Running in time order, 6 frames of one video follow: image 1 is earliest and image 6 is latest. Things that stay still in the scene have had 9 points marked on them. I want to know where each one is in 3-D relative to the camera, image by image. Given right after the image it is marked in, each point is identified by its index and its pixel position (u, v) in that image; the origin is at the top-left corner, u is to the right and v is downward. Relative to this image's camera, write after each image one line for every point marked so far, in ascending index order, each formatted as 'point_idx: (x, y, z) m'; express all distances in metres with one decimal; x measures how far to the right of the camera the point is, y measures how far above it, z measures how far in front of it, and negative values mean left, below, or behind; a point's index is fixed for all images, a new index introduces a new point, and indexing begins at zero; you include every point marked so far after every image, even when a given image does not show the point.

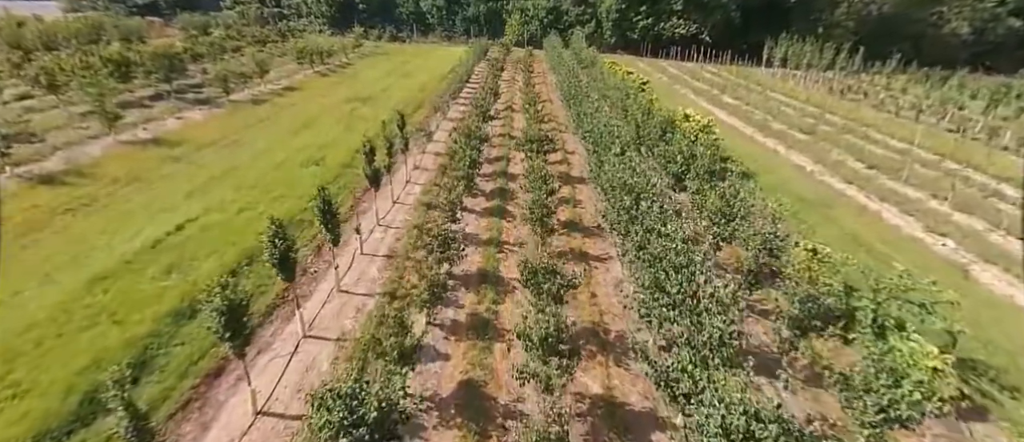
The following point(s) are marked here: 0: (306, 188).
0: (-8.3, +1.3, +18.8) m
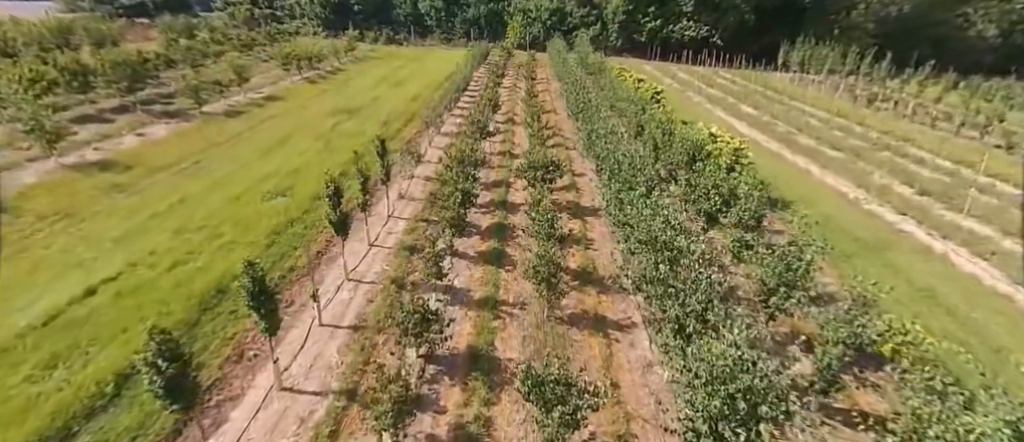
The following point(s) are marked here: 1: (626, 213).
0: (-8.3, -0.3, +15.7) m
1: (+3.5, +0.2, +14.4) m
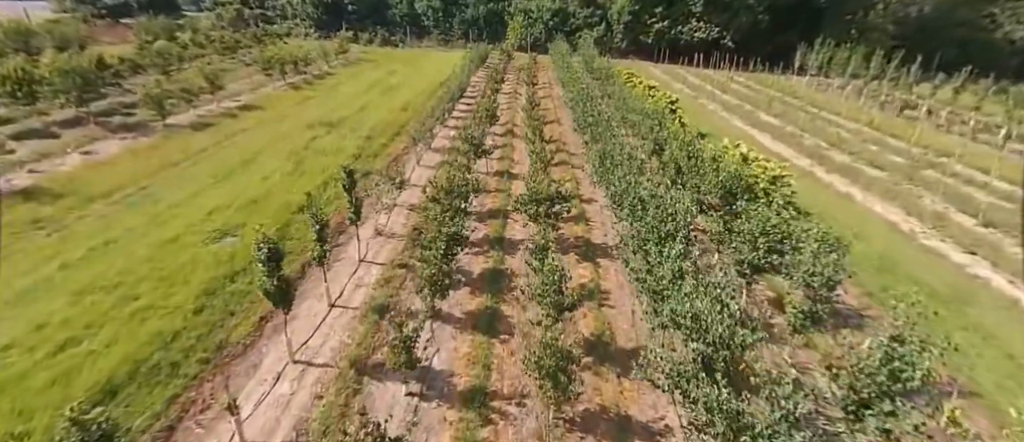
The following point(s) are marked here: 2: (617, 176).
0: (-8.4, -1.8, +12.4) m
1: (+3.4, -1.3, +11.1) m
2: (+4.0, +1.7, +17.9) m
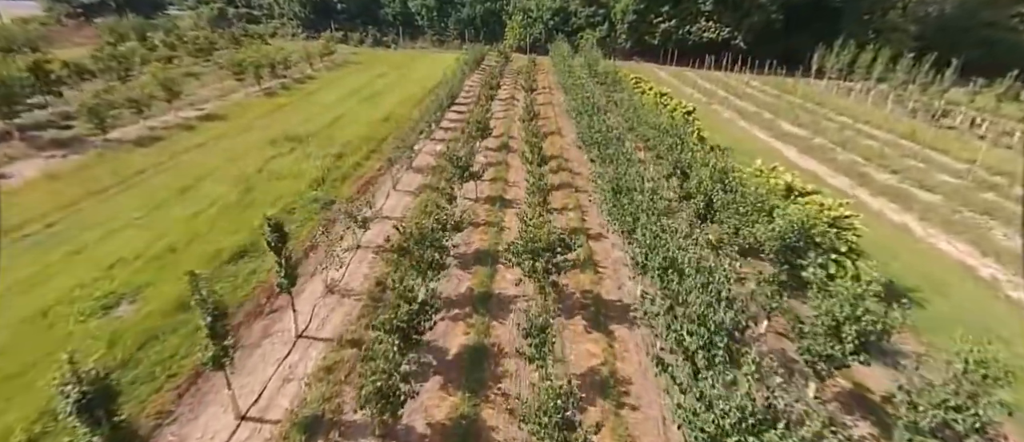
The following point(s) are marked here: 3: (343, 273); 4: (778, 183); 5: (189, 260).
0: (-8.7, -3.3, +8.7) m
1: (+3.1, -2.8, +7.4) m
2: (+3.7, +0.1, +14.1) m
3: (-5.0, -1.5, +13.8) m
4: (+8.9, +1.2, +15.4) m
5: (-9.3, -1.1, +13.4) m
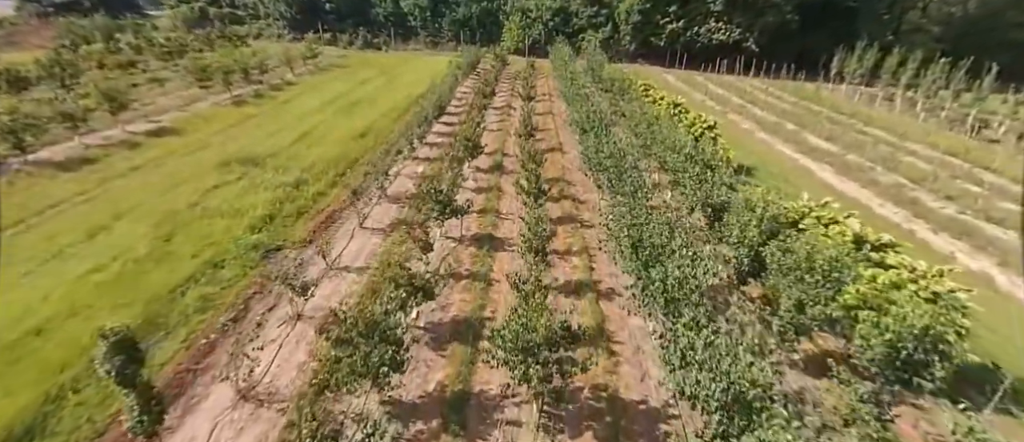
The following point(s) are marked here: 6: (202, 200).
0: (-9.1, -4.9, +5.0) m
1: (+2.8, -4.4, +3.7) m
2: (+3.4, -1.5, +10.5) m
3: (-5.3, -3.1, +10.1) m
4: (+8.6, -0.5, +11.7) m
5: (-9.6, -2.7, +9.7) m
6: (-11.3, +0.8, +16.9) m
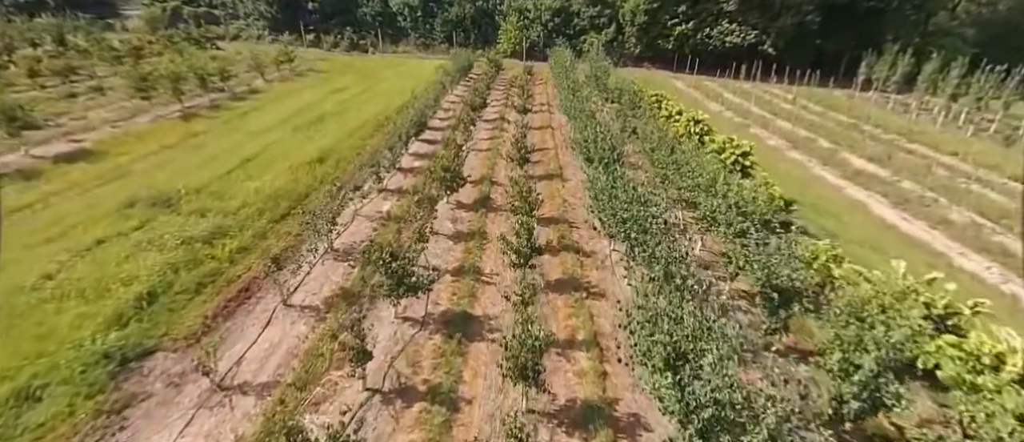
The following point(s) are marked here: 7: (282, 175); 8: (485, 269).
0: (-9.6, -6.9, +0.4) m
1: (+2.2, -6.4, -0.9) m
2: (+2.9, -3.5, +5.8) m
3: (-5.8, -5.1, +5.5) m
4: (+8.1, -2.5, +7.1) m
5: (-10.1, -4.7, +5.1) m
6: (-11.8, -1.2, +12.3) m
7: (-9.5, +1.9, +19.1) m
8: (-0.9, -1.5, +14.8) m
